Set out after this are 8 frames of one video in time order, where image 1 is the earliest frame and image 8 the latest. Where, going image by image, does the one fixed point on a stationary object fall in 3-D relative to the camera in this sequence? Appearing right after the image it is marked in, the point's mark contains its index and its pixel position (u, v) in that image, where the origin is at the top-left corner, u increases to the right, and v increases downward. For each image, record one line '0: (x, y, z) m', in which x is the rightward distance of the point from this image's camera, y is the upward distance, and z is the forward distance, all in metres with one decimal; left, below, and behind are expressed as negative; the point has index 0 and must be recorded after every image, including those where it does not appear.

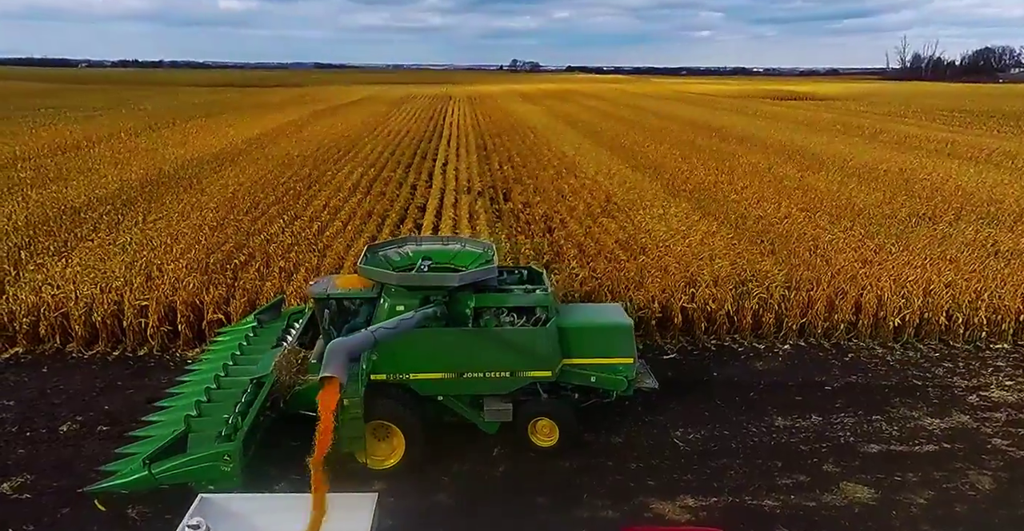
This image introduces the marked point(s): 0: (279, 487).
0: (-1.9, -1.8, +6.6) m
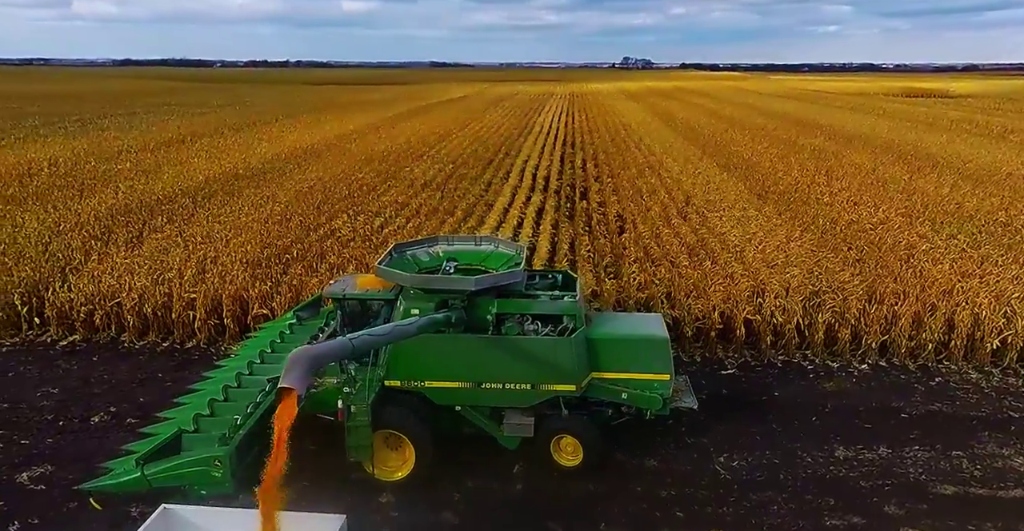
0: (-1.8, -1.8, +6.4) m
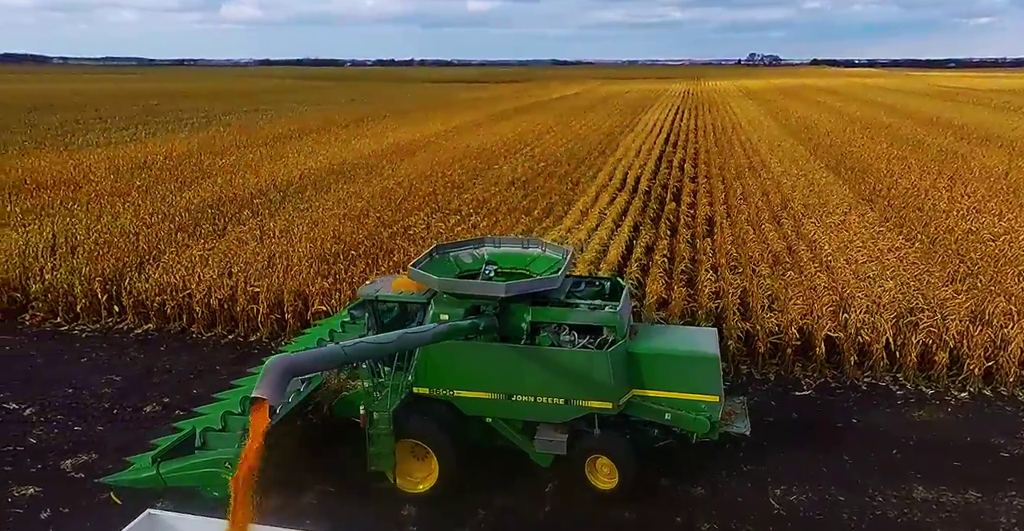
0: (-1.6, -1.8, +6.2) m
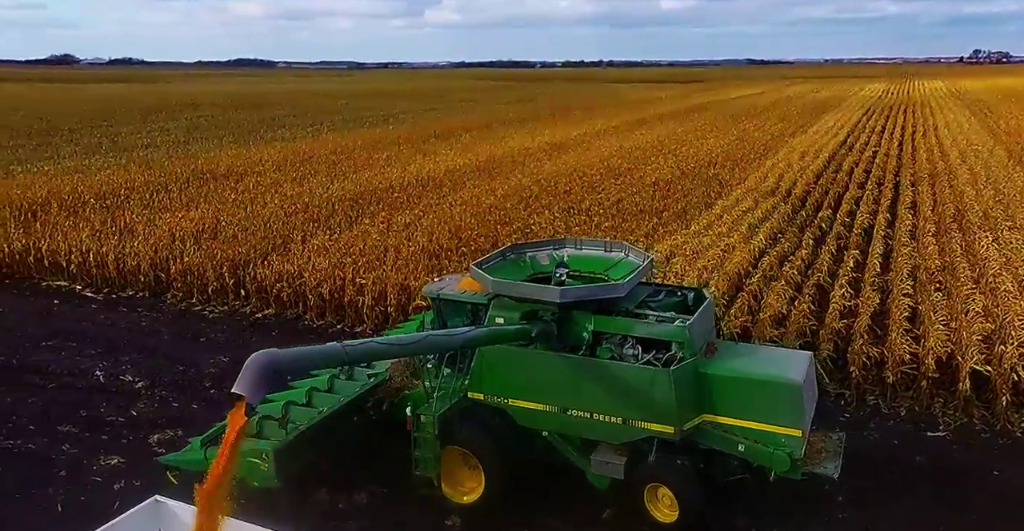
0: (-1.2, -1.8, +6.1) m
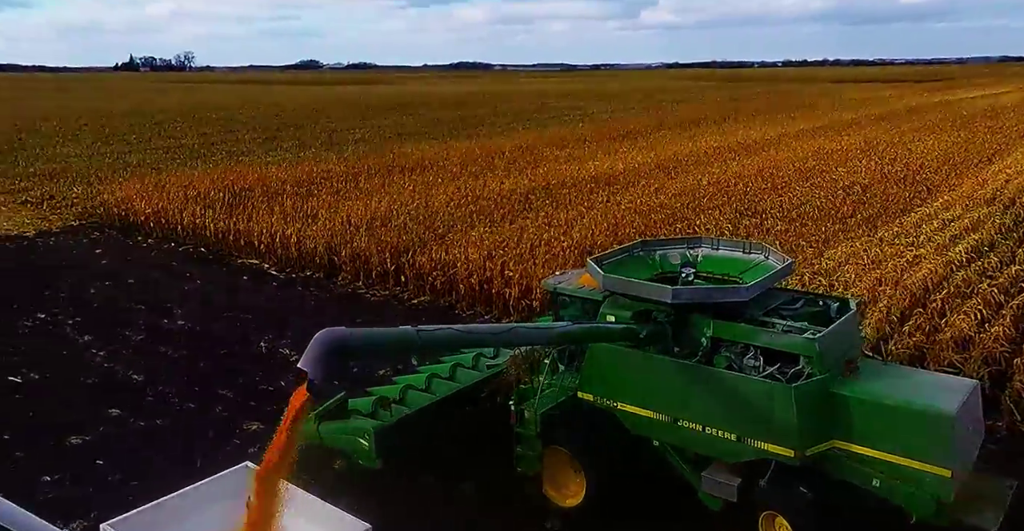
0: (-0.4, -1.7, +6.1) m
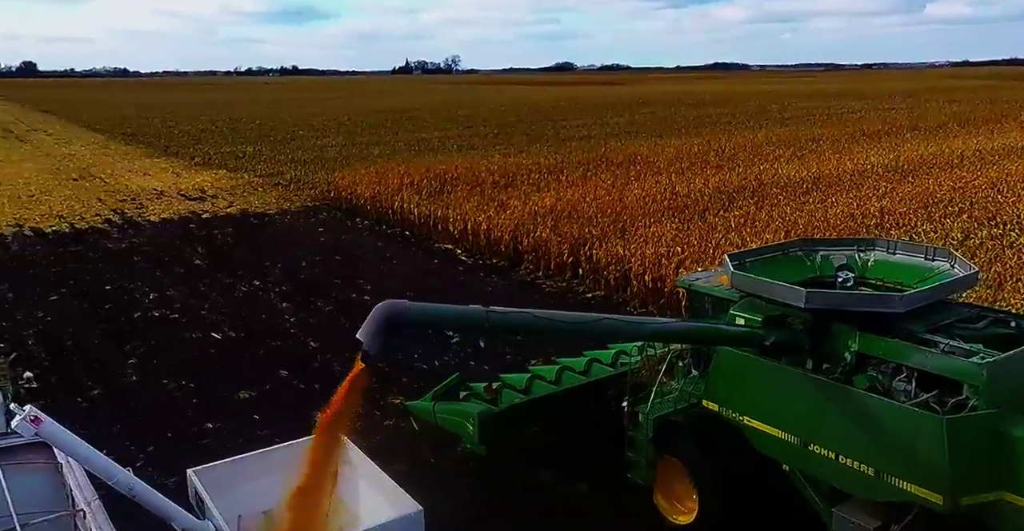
0: (+0.4, -1.6, +5.7) m
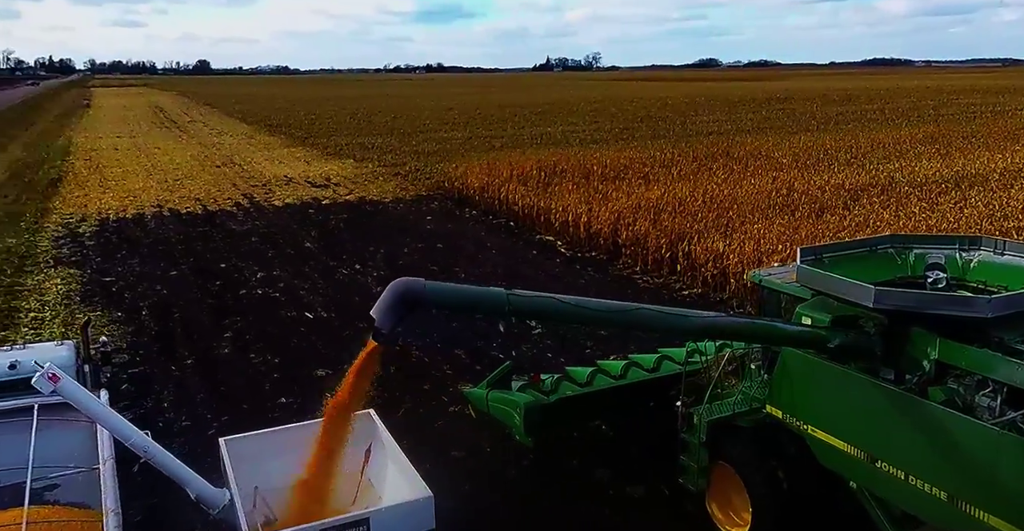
0: (+0.8, -1.5, +5.5) m
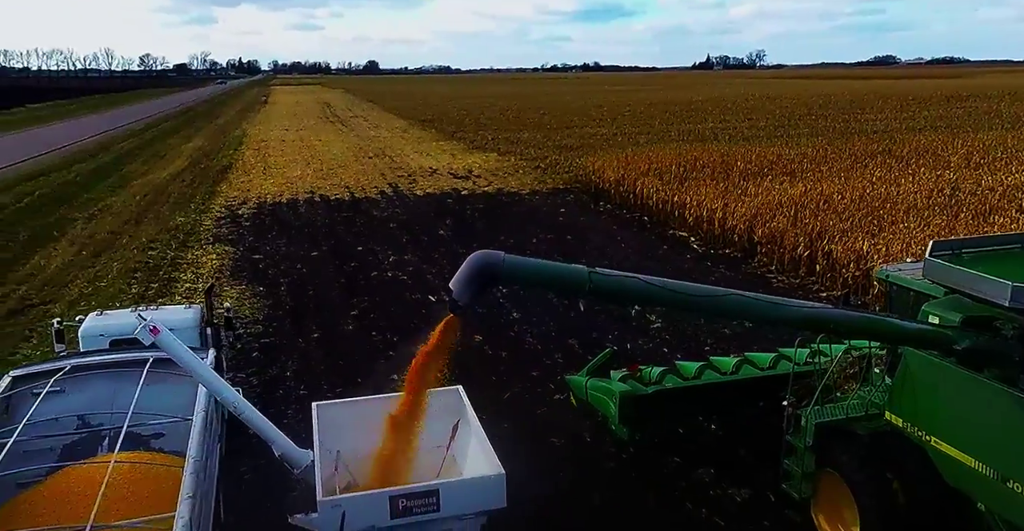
0: (+1.4, -1.4, +5.1) m
